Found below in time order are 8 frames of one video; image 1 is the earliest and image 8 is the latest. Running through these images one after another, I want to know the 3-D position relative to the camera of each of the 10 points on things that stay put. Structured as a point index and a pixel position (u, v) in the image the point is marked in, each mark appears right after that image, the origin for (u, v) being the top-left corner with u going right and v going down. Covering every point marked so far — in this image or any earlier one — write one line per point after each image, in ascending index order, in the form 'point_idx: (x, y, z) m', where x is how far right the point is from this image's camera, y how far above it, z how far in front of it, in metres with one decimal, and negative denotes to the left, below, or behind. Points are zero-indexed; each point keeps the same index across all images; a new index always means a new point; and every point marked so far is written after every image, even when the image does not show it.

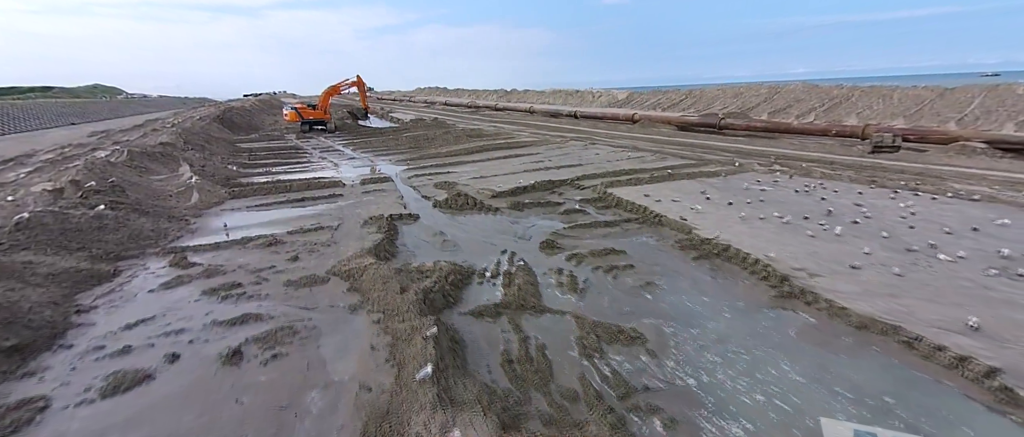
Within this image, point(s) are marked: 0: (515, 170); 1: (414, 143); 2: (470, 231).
0: (+0.1, +0.8, +6.9) m
1: (-2.6, +1.9, +10.6) m
2: (-0.5, -0.1, +4.5) m
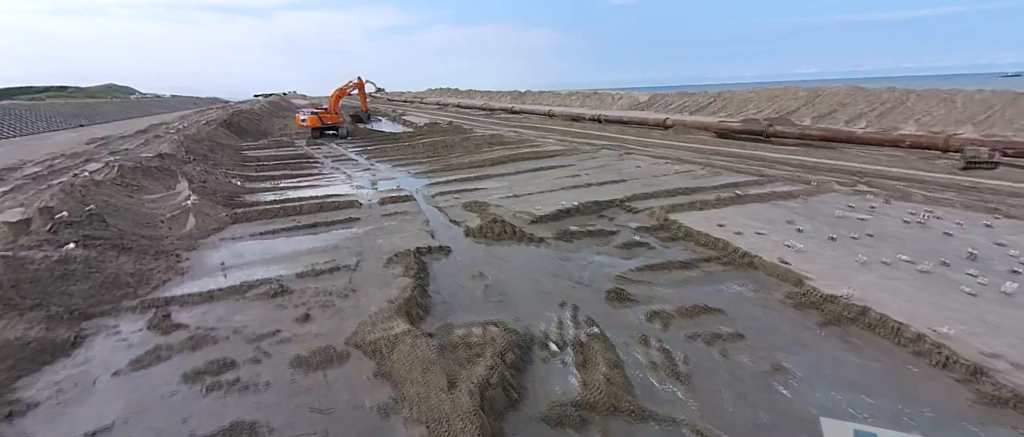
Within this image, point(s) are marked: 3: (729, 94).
0: (+0.6, +0.5, +6.1) m
1: (-1.9, +1.6, +9.9) m
2: (0.0, -0.5, +3.7) m
3: (+8.9, +5.0, +16.4) m
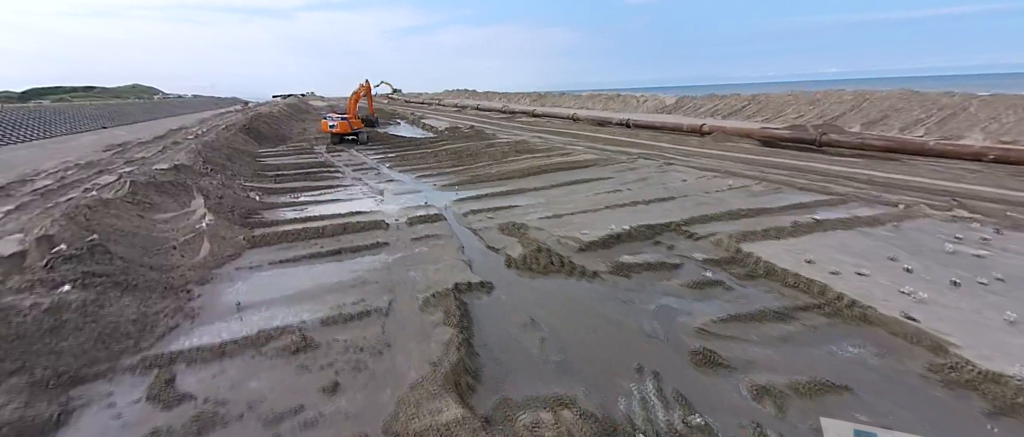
0: (+1.1, +0.2, +5.6) m
1: (-1.3, +1.3, +9.4) m
2: (+0.5, -0.8, +3.2) m
3: (+9.8, +4.6, +15.6) m
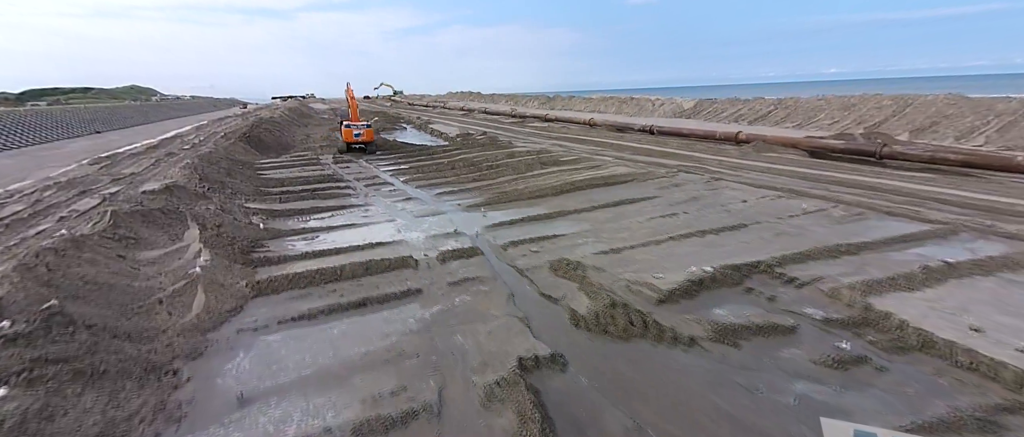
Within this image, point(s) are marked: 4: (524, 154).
0: (+1.7, -0.2, +4.8) m
1: (-0.7, +0.9, +8.6) m
2: (+1.0, -1.2, +2.4) m
3: (+10.3, +4.2, +14.8) m
4: (+0.3, +1.6, +10.5) m
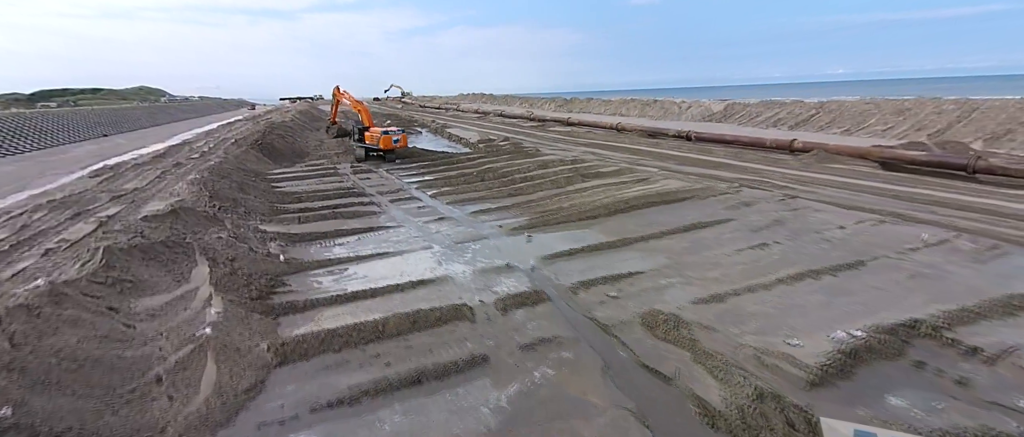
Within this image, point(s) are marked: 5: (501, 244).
0: (+2.4, -0.6, +4.0) m
1: (0.0, +0.6, +7.8) m
2: (+1.7, -1.5, +1.5) m
3: (+11.2, +3.8, +13.9) m
4: (+1.1, +1.3, +9.6) m
5: (-0.2, -0.3, +5.4) m
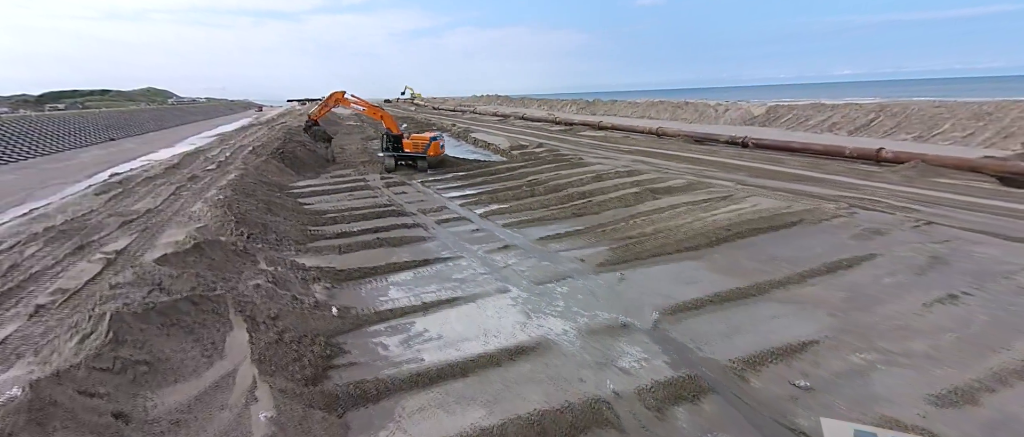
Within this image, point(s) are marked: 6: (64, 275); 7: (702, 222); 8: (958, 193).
0: (+3.4, -1.0, +2.9) m
1: (+1.1, +0.2, +6.8) m
2: (+2.6, -1.9, +0.5) m
3: (+12.3, +3.4, +12.7) m
4: (+2.2, +0.9, +8.6) m
5: (+0.9, -0.7, +4.4) m
6: (-4.3, -0.5, +3.9) m
7: (+2.7, 0.0, +5.8) m
8: (+7.2, +0.4, +6.5) m
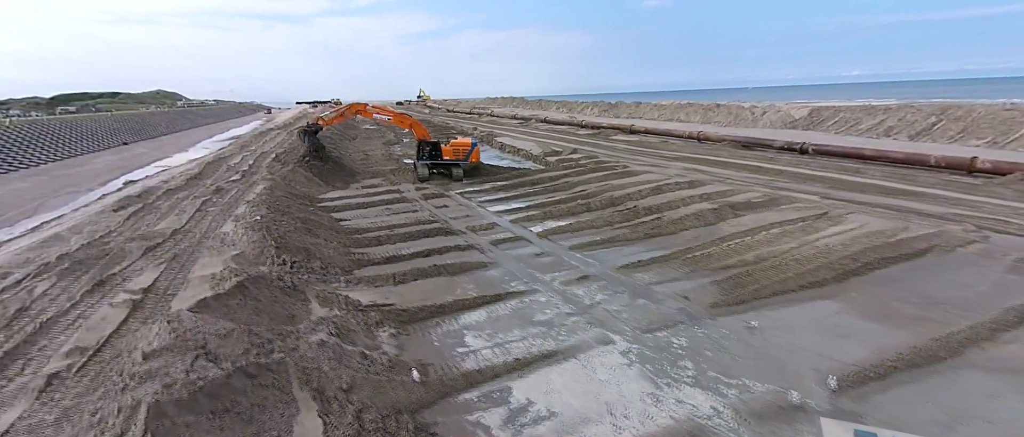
0: (+4.3, -1.3, +2.1) m
1: (+2.1, -0.2, +6.0) m
2: (+3.5, -2.2, -0.3) m
3: (+13.4, +3.1, +11.7) m
4: (+3.2, +0.6, +7.8) m
5: (+1.8, -1.0, +3.6) m
6: (-3.4, -0.8, +3.2) m
7: (+3.7, -0.4, +5.0) m
8: (+8.2, +0.1, +5.6) m
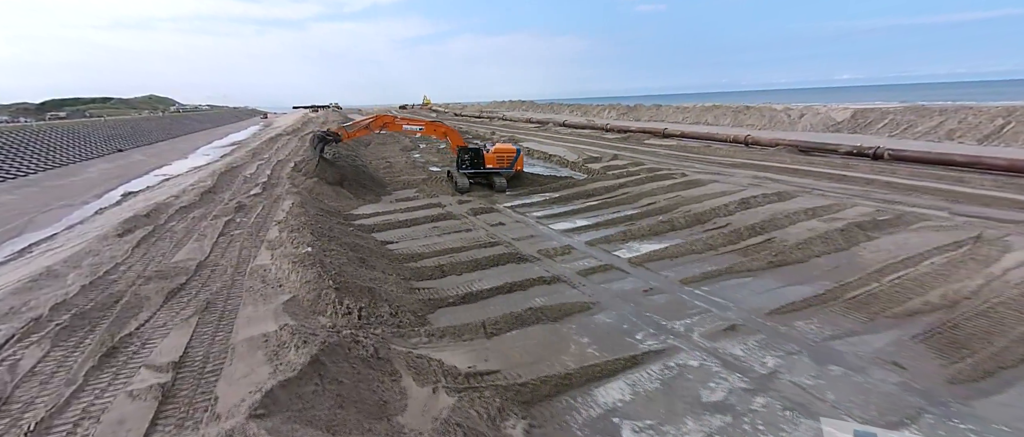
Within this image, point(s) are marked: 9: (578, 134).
0: (+5.5, -1.6, +1.1) m
1: (+3.2, -0.5, +5.0) m
2: (+4.7, -2.5, -1.3) m
3: (+14.6, +2.8, +10.7) m
4: (+4.4, +0.2, +6.8) m
5: (+3.0, -1.3, +2.6) m
6: (-2.2, -1.1, +2.1) m
7: (+4.9, -0.7, +4.0) m
8: (+9.4, -0.2, +4.6) m
9: (+3.1, +4.1, +19.3) m
